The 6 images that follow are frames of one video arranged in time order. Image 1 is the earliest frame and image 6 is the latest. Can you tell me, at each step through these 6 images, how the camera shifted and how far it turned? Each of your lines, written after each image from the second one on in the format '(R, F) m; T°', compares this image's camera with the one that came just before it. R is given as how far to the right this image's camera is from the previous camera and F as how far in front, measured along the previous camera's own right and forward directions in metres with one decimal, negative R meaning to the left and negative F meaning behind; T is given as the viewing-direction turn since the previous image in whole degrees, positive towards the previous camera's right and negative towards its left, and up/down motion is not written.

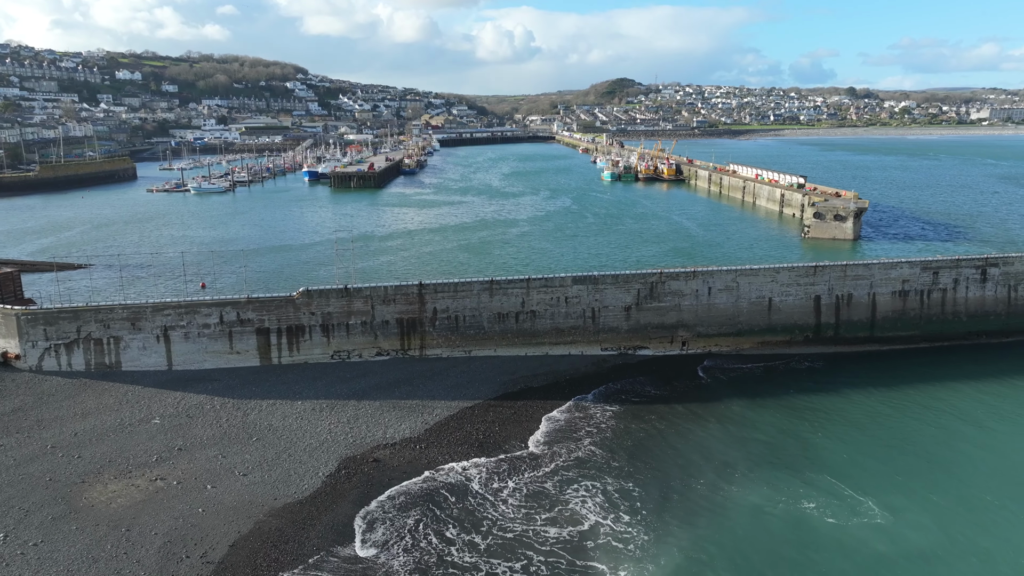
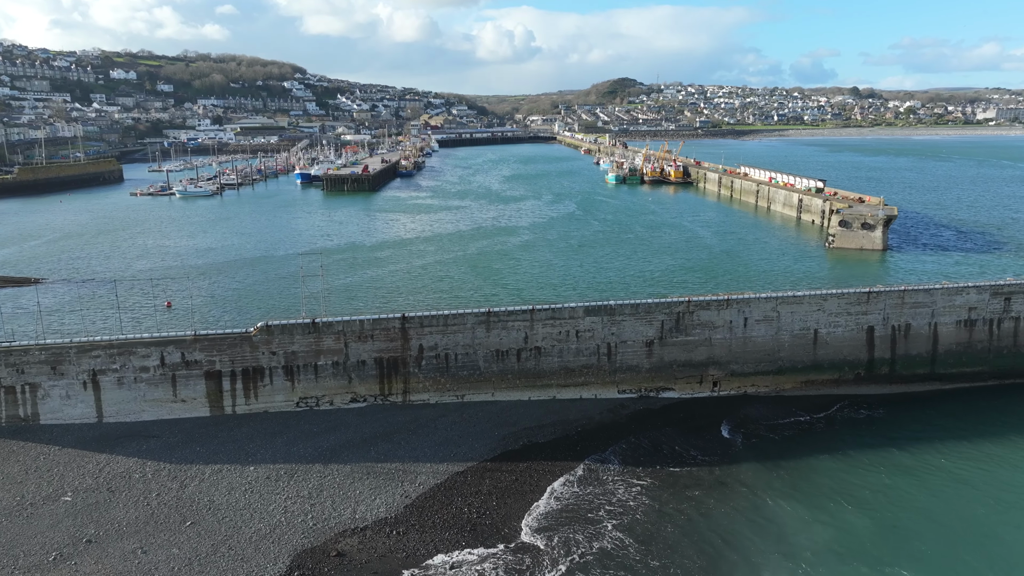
(0.0, +2.6) m; 0°
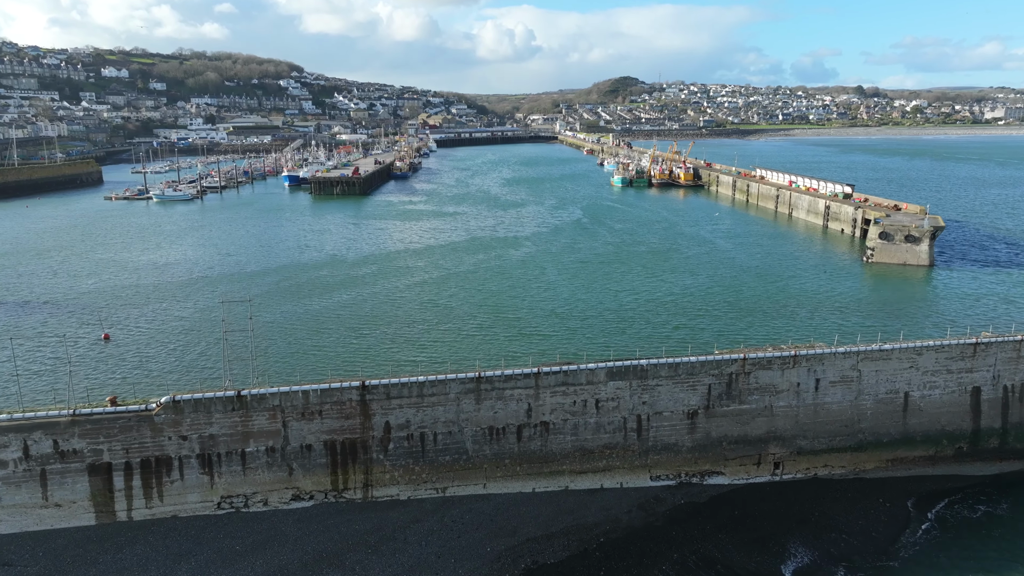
(0.0, +3.5) m; 0°
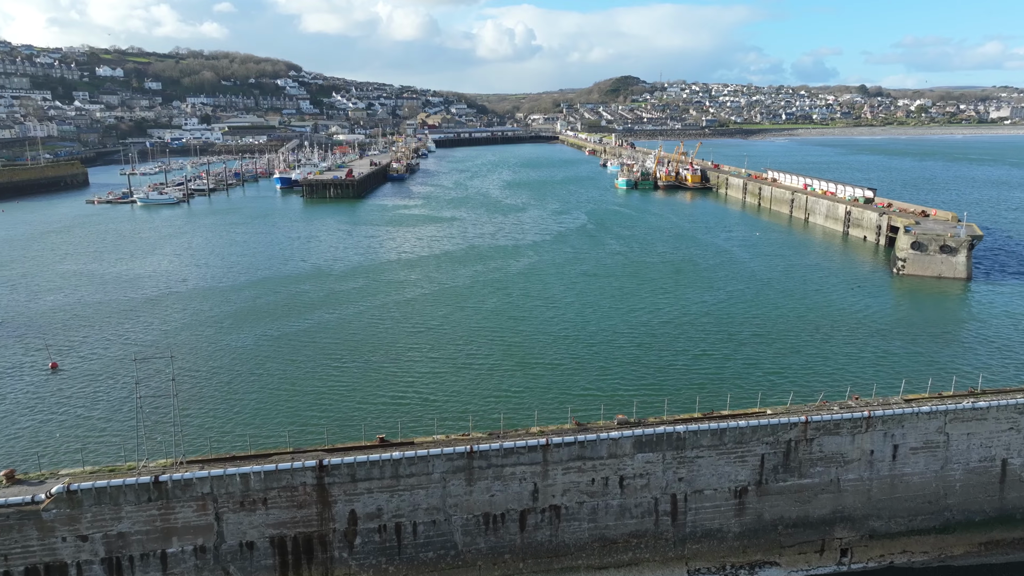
(0.0, +2.3) m; 0°
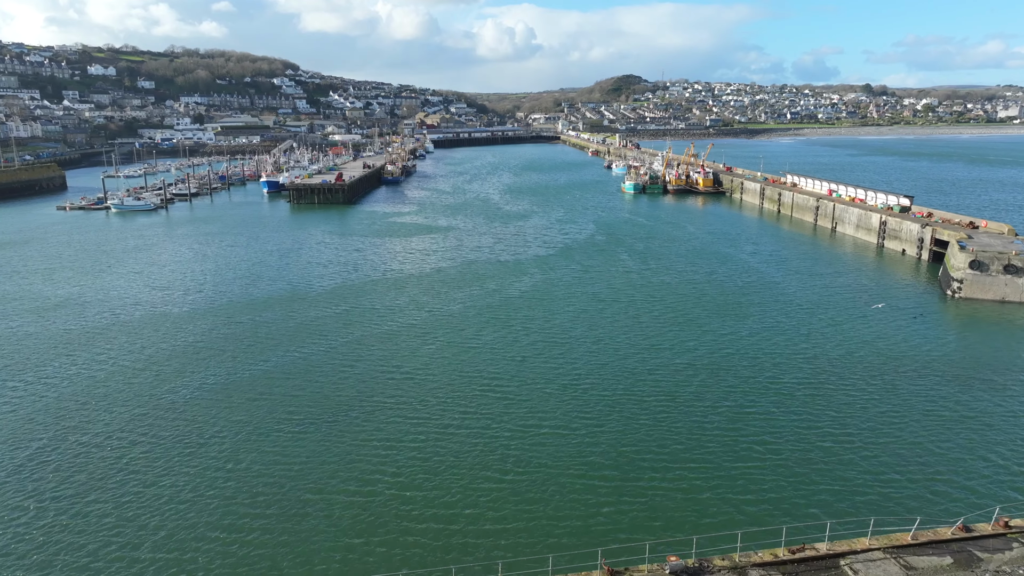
(0.0, +3.3) m; 0°
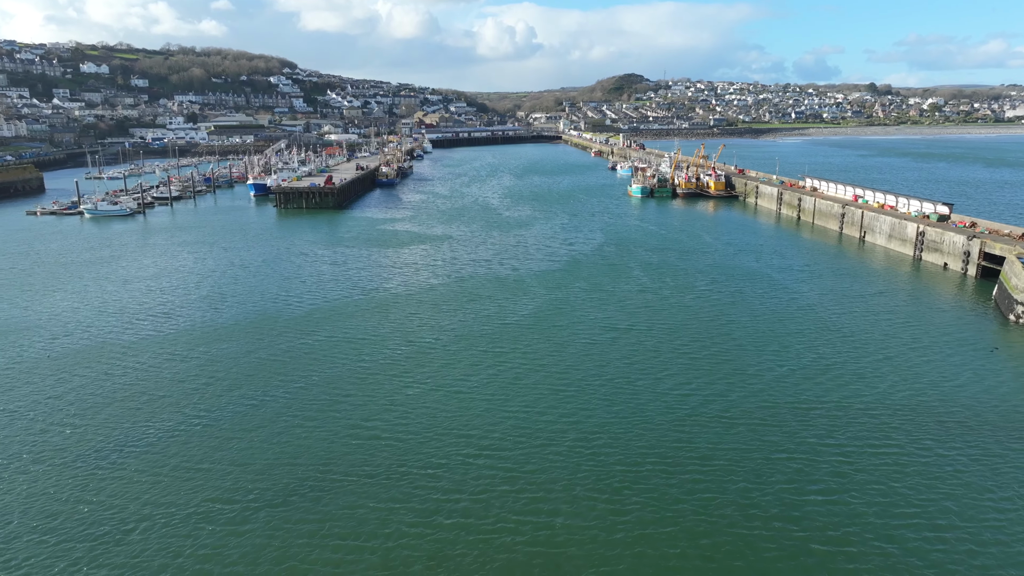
(0.0, +2.9) m; 0°
